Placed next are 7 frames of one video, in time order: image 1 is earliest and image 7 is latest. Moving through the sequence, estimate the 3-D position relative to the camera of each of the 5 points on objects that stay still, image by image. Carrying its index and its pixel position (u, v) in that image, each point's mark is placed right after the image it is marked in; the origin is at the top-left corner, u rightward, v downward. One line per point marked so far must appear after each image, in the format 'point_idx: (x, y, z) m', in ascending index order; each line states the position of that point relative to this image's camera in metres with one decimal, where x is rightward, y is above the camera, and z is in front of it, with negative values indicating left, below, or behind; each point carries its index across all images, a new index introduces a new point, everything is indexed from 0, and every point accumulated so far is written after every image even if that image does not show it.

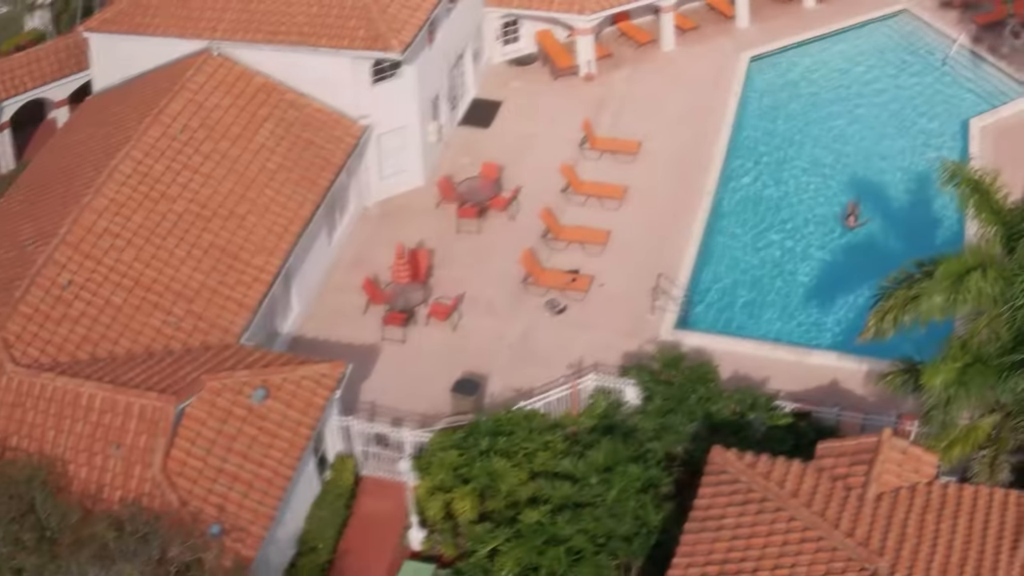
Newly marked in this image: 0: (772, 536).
0: (+3.3, -3.1, +19.1) m
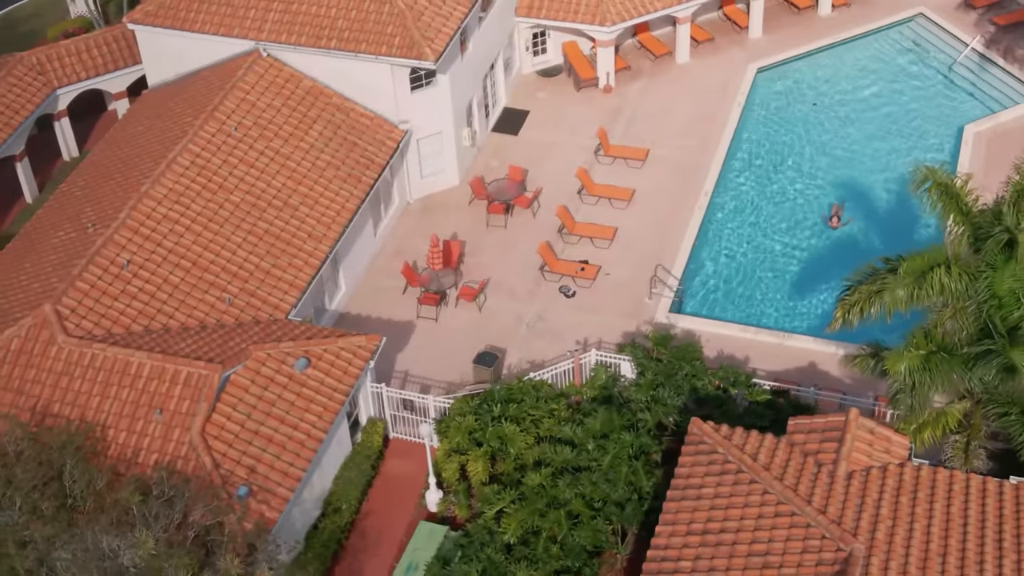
0: (+3.3, -3.0, +21.1) m
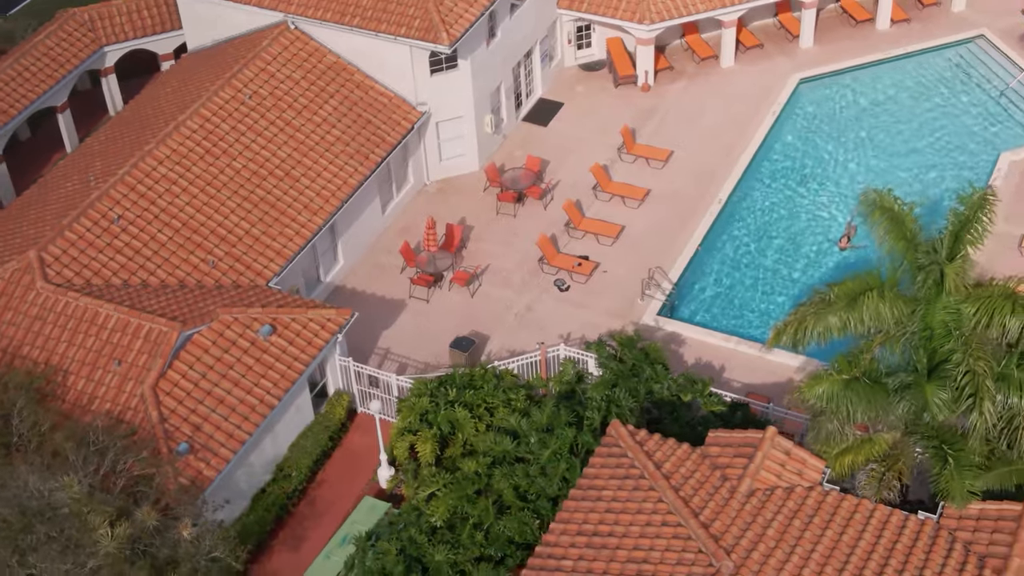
0: (+1.8, -3.1, +21.0) m
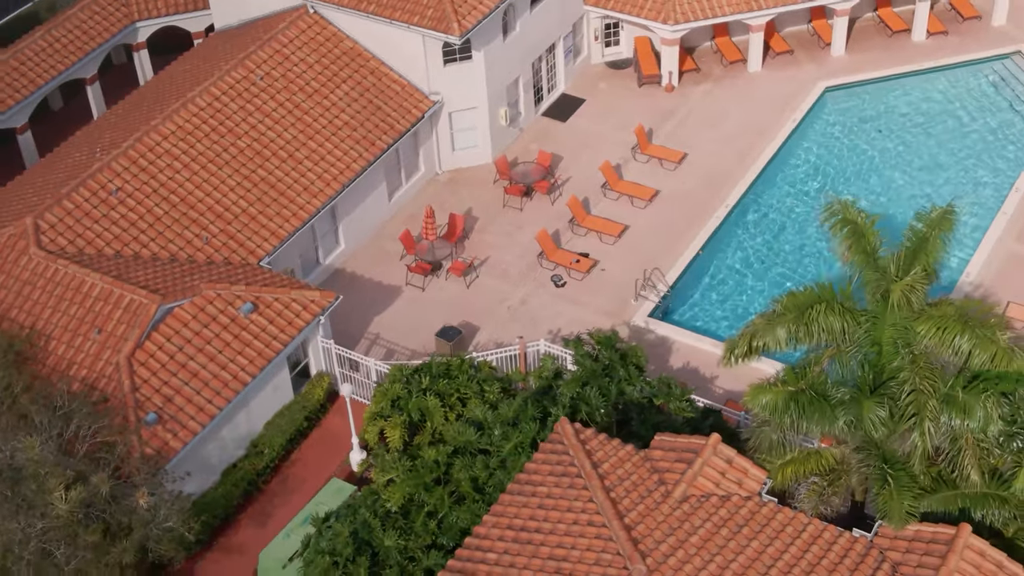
0: (+0.8, -3.1, +21.0) m
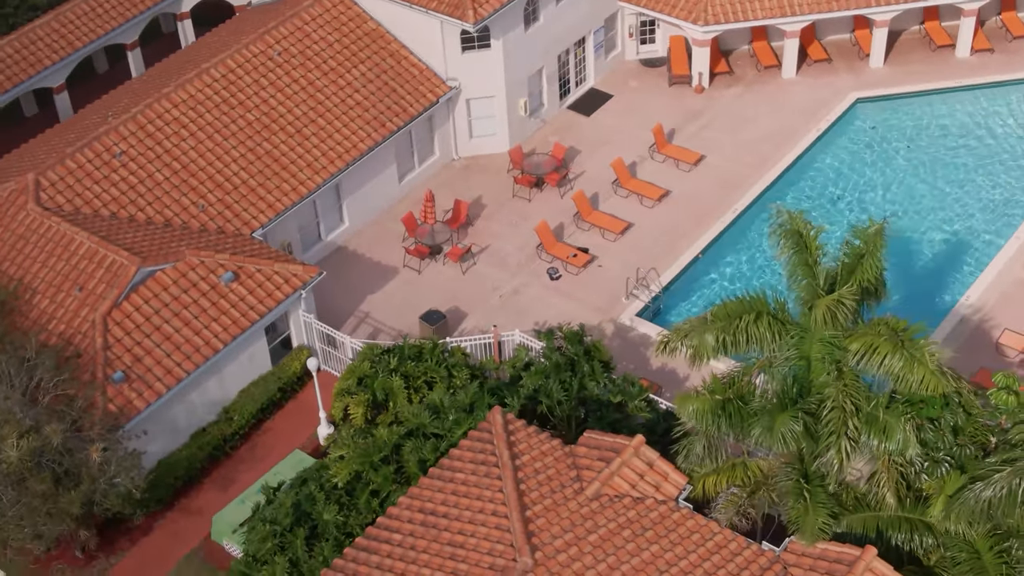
0: (-0.4, -2.9, +21.1) m
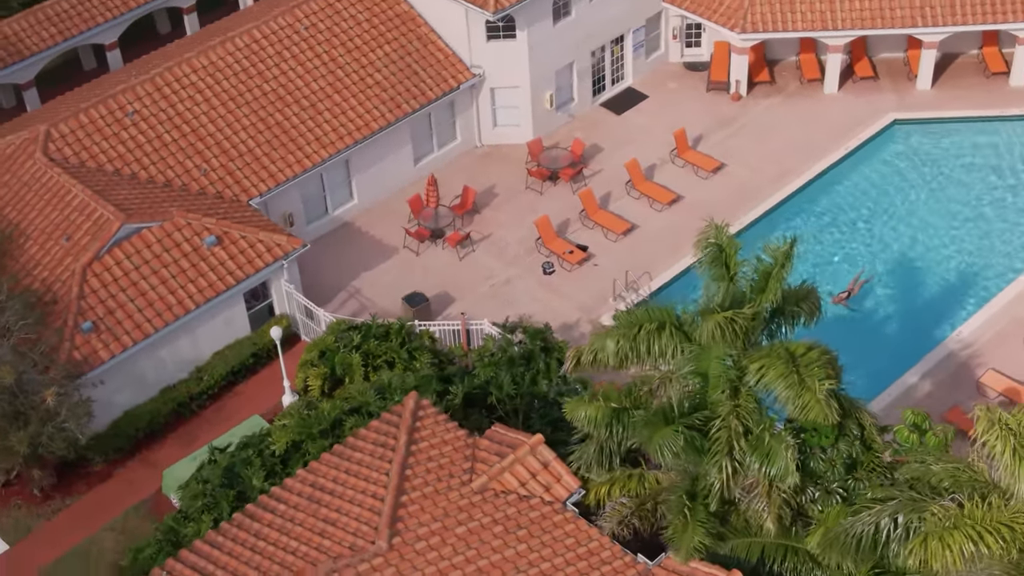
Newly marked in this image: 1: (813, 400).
0: (-2.0, -2.7, +21.4) m
1: (+3.8, -1.4, +19.7) m
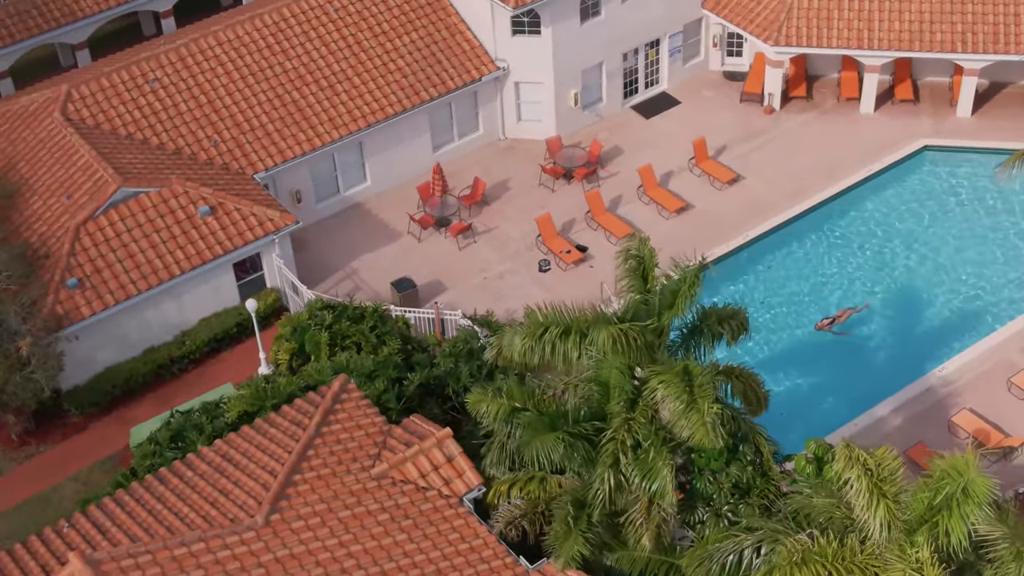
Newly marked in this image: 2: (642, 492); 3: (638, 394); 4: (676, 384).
0: (-3.4, -2.4, +21.8) m
1: (+2.3, -1.7, +19.6) m
2: (+1.7, -2.7, +20.1) m
3: (+1.5, -1.4, +20.3) m
4: (+2.0, -1.2, +19.8) m
